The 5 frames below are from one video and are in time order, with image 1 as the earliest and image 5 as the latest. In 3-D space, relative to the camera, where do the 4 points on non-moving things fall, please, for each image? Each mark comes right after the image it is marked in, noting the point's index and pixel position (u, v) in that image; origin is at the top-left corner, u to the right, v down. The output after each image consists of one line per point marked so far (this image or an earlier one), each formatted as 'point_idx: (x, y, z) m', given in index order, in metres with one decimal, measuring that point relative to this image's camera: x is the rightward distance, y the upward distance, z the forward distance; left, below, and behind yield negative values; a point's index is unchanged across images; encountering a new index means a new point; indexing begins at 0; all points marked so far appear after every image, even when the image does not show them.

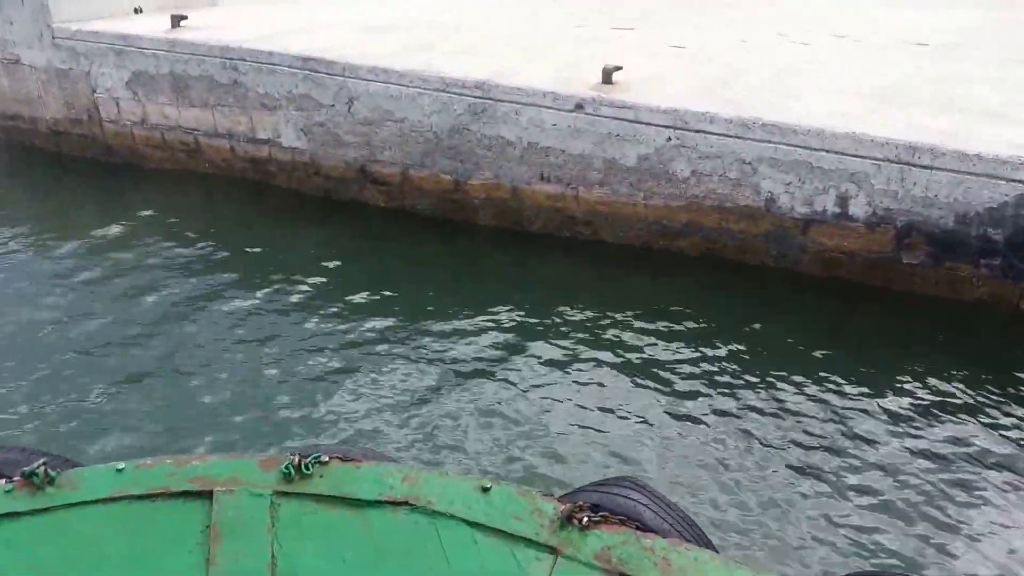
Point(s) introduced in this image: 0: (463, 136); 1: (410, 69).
0: (-0.4, +1.1, +6.8) m
1: (-0.8, +1.7, +7.0) m
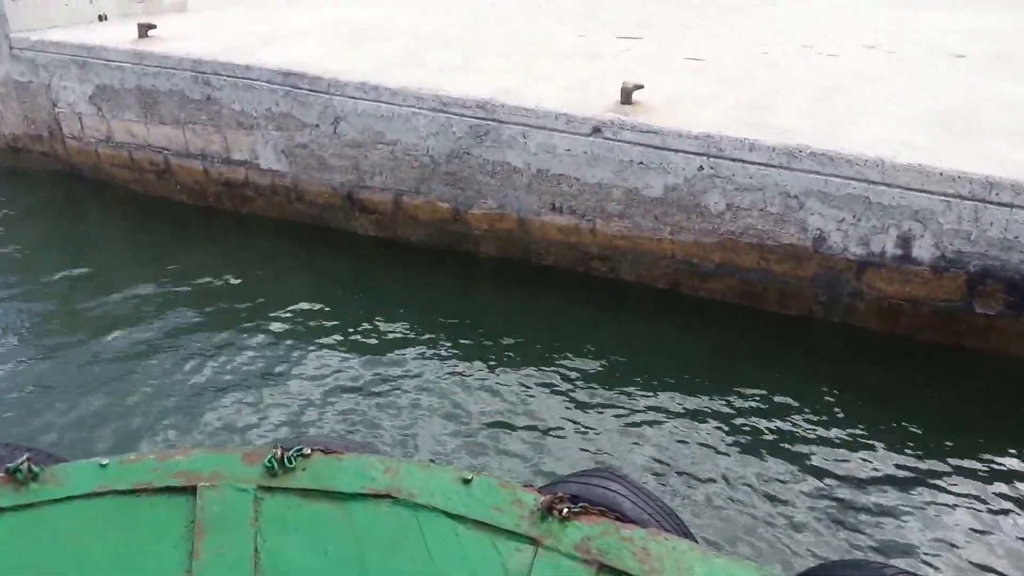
0: (-0.3, +0.9, +6.1) m
1: (-0.8, +1.4, +6.3) m
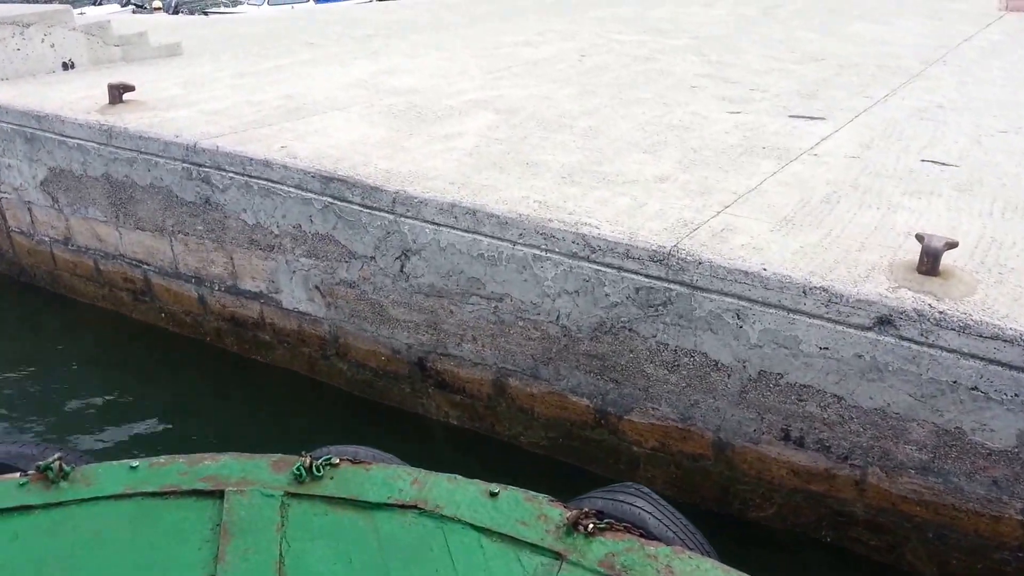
0: (+0.5, -0.2, +3.7) m
1: (0.0, +0.4, +4.0) m
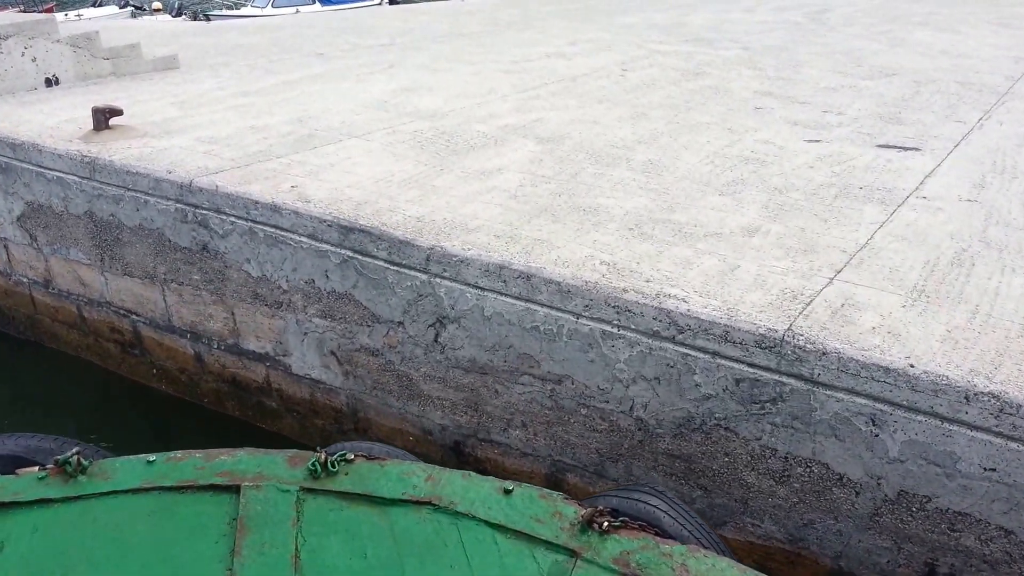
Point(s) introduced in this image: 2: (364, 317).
0: (+0.7, -0.5, +3.0) m
1: (+0.2, +0.1, +3.2) m
2: (-0.6, -0.1, +3.8) m
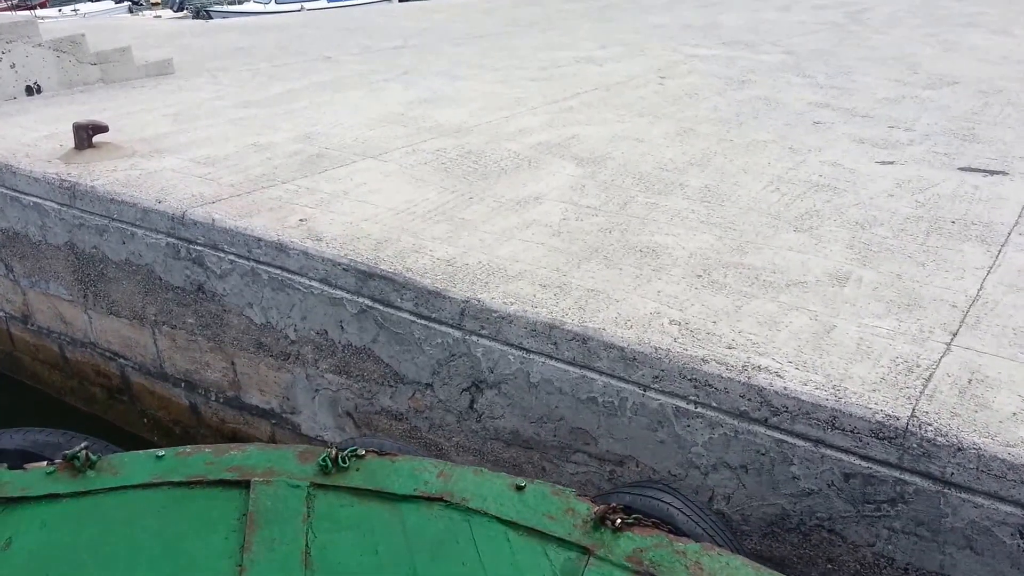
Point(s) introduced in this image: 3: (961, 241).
0: (+0.8, -0.7, +2.5) m
1: (+0.4, -0.1, +2.7) m
2: (-0.5, -0.3, +3.2) m
3: (+1.7, +0.2, +3.4) m
